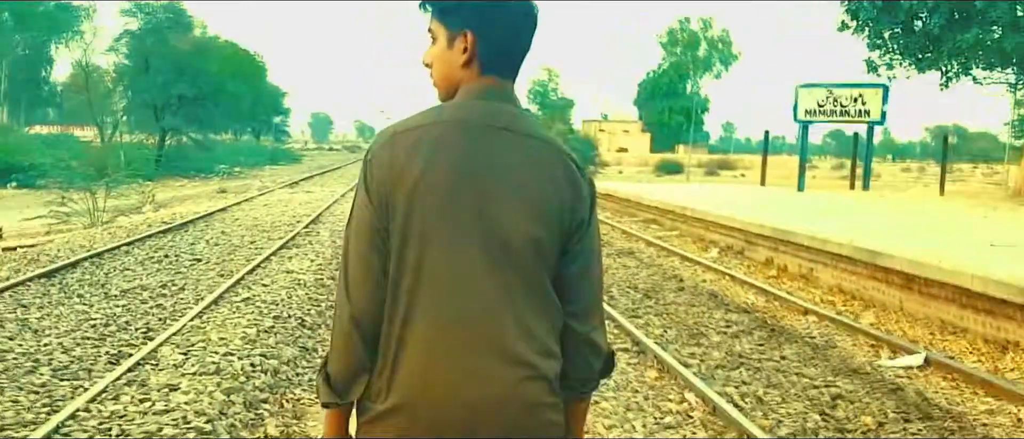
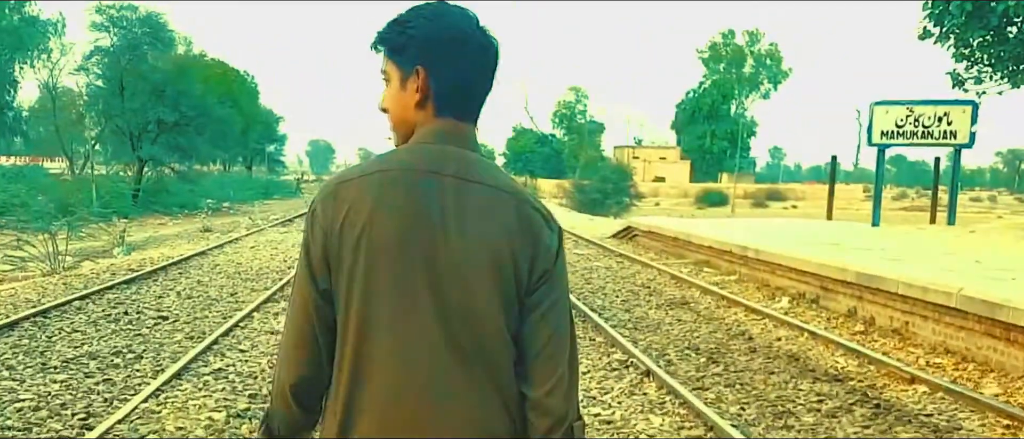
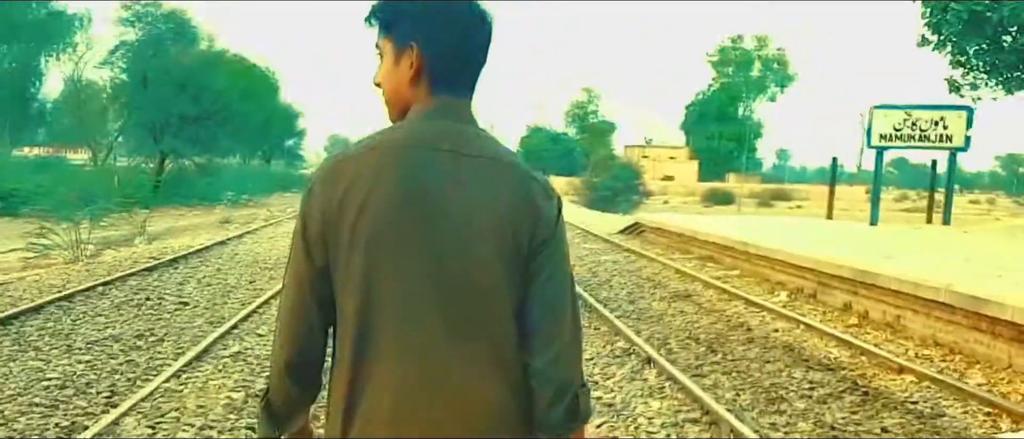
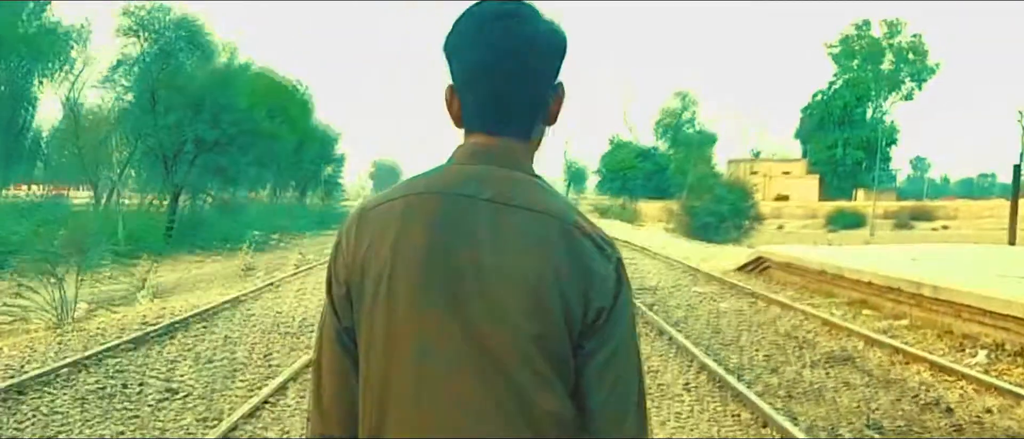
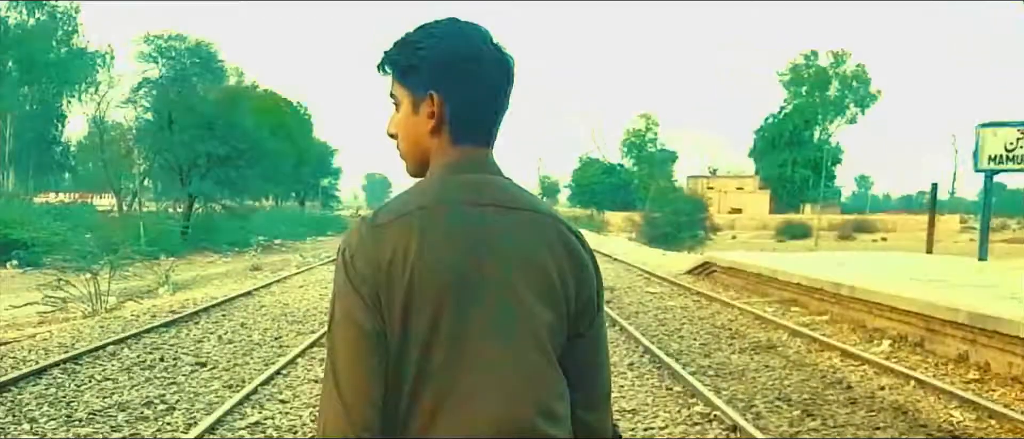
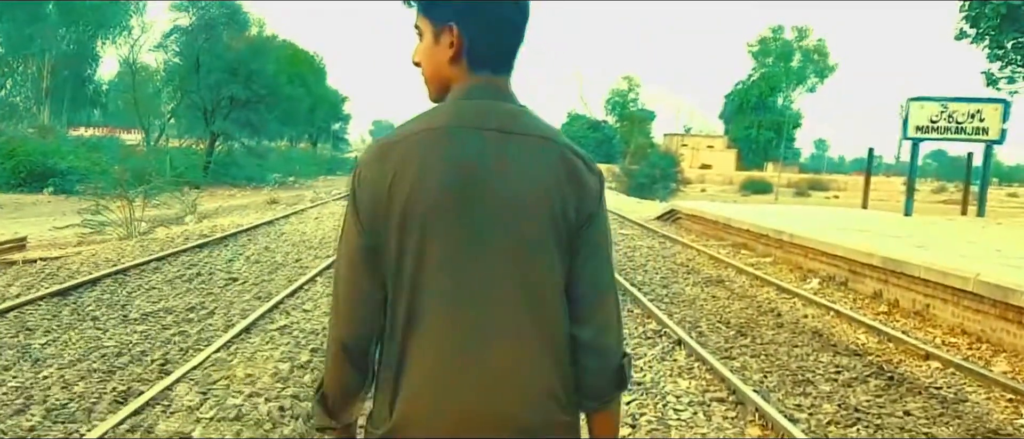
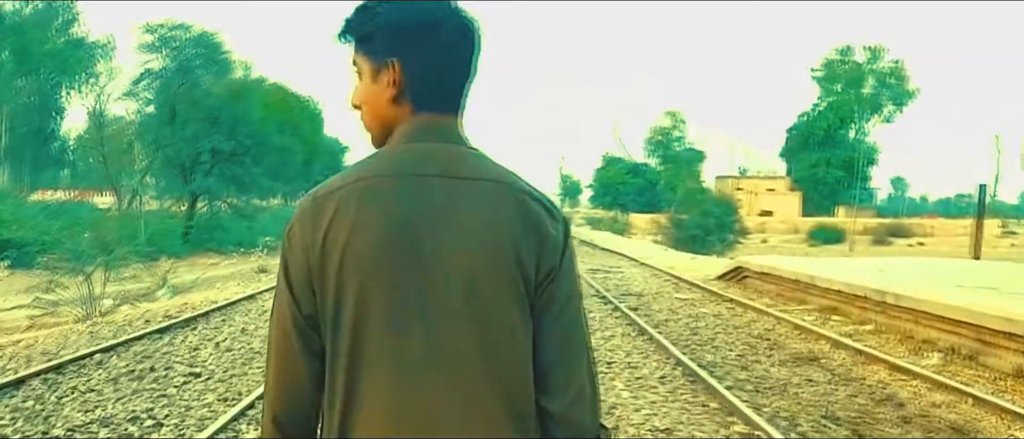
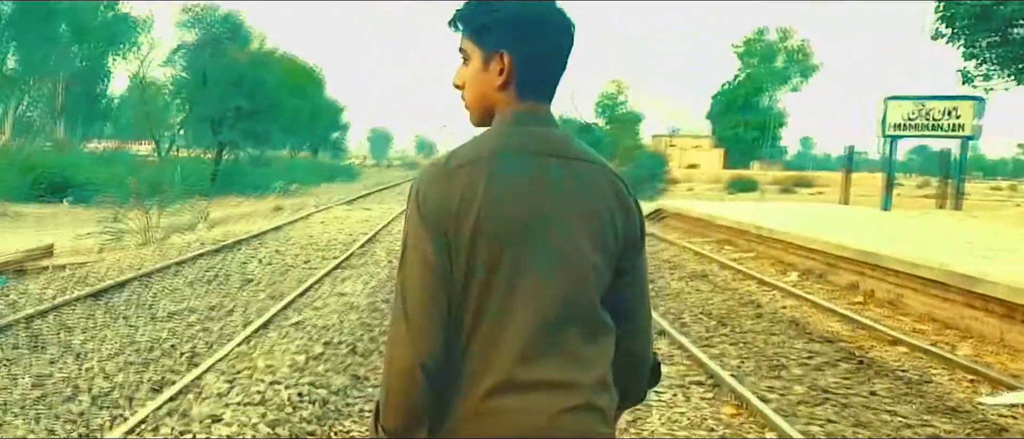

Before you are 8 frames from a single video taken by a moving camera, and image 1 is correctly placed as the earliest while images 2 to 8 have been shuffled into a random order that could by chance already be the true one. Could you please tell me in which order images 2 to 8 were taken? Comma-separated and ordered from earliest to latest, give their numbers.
8, 6, 3, 2, 5, 7, 4
